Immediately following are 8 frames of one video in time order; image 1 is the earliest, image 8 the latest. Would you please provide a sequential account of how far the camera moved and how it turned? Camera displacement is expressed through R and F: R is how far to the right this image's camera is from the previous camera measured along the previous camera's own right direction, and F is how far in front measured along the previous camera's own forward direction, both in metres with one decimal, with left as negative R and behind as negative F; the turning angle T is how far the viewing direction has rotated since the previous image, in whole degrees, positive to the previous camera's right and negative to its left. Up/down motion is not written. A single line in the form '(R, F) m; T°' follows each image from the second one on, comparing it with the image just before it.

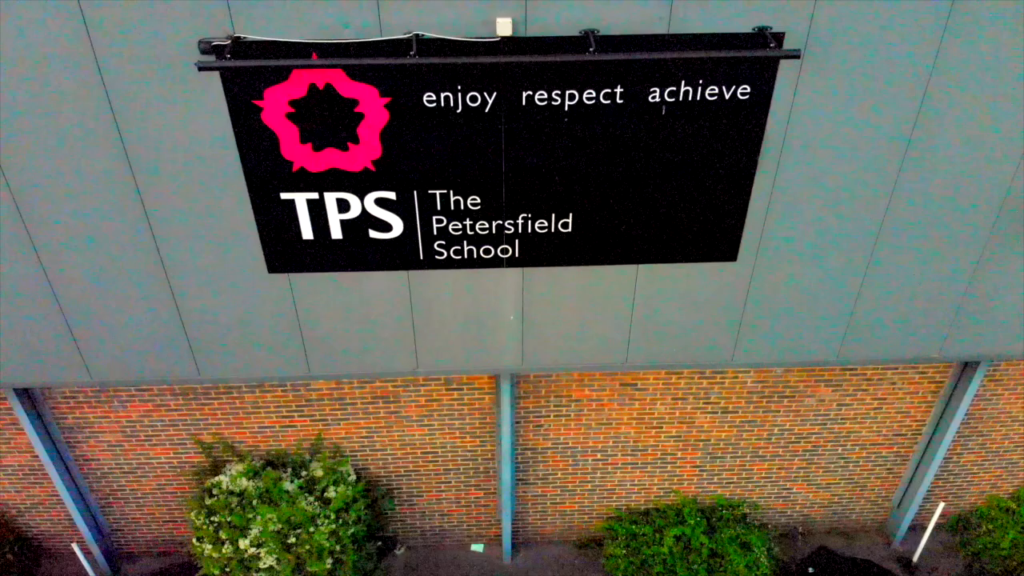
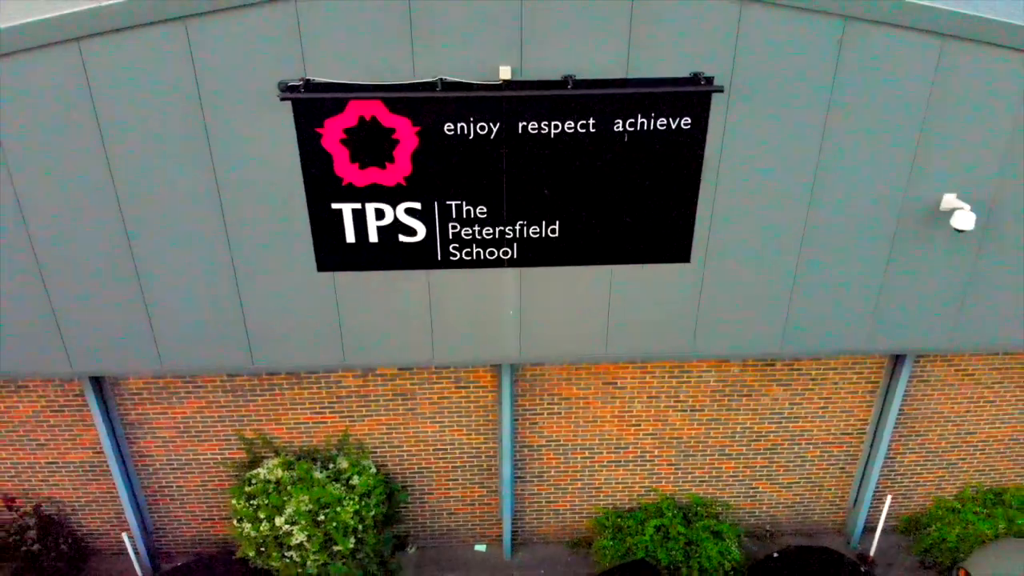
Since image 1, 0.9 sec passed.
(+0.4, -0.9) m; -3°
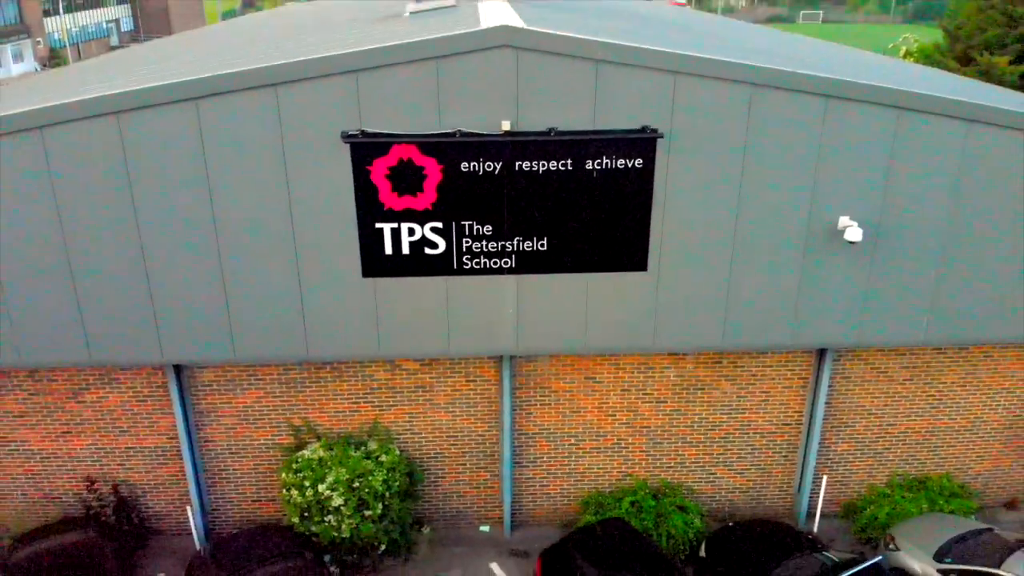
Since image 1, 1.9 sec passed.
(0.0, -1.9) m; 0°
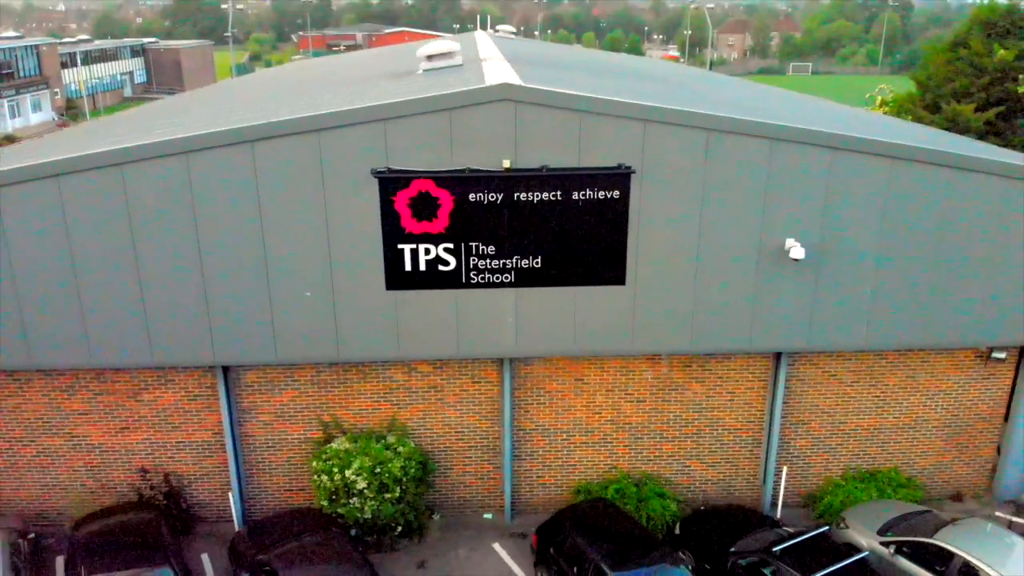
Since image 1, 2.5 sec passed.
(0.0, -1.6) m; 0°
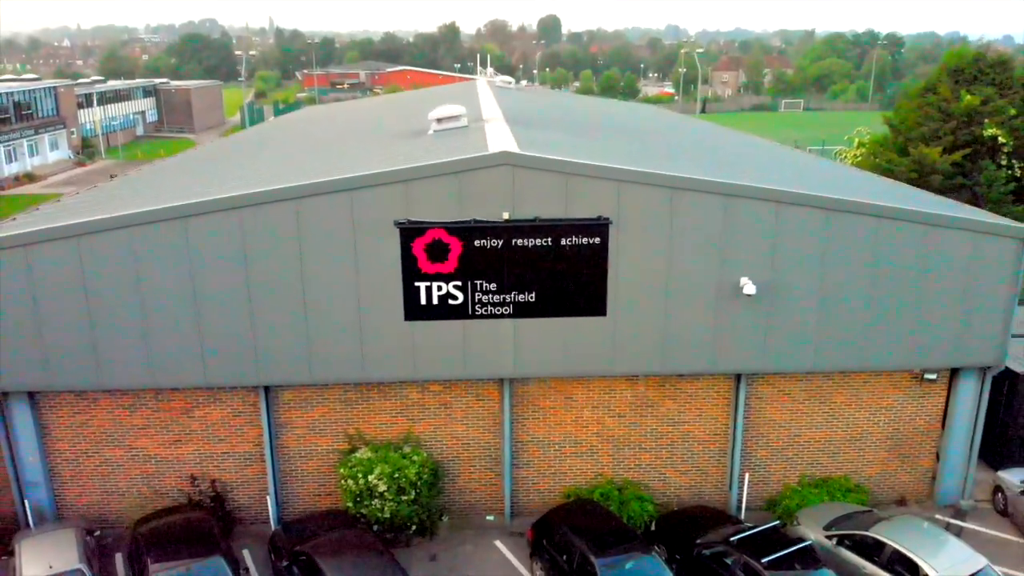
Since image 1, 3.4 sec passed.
(0.0, -1.9) m; 0°
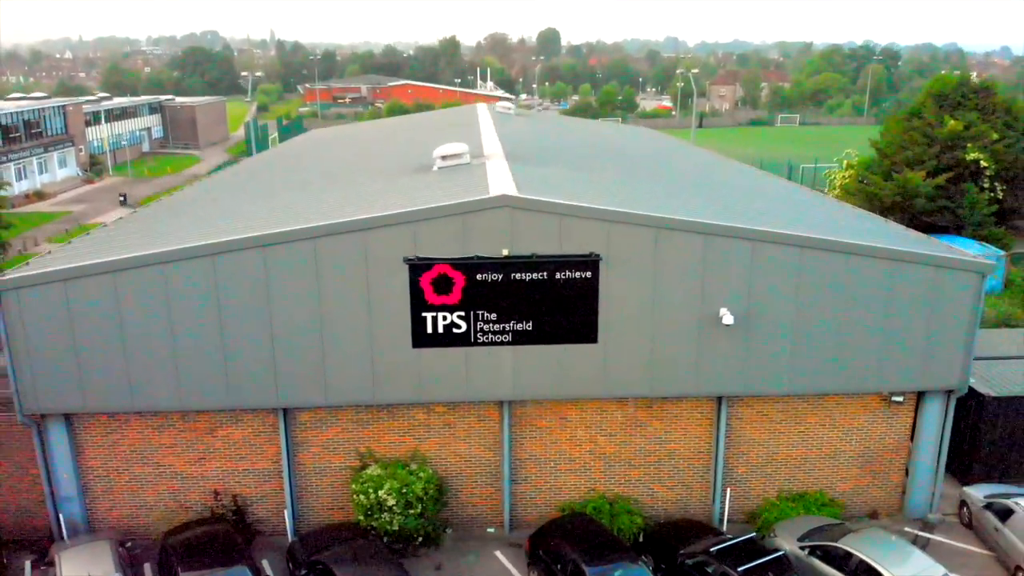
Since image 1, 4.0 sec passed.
(0.0, -1.1) m; 0°
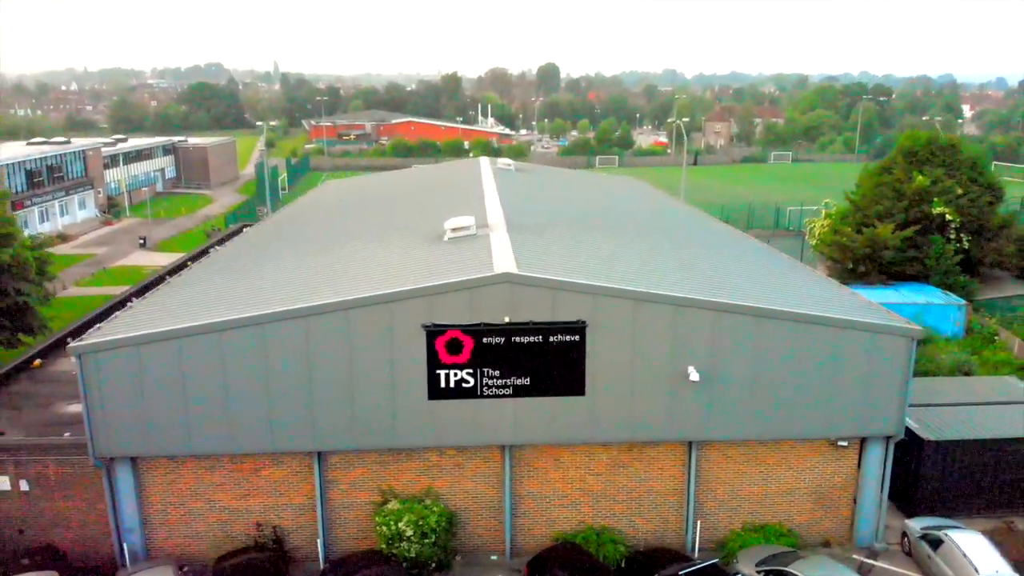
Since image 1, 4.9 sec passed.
(0.0, -2.5) m; 0°
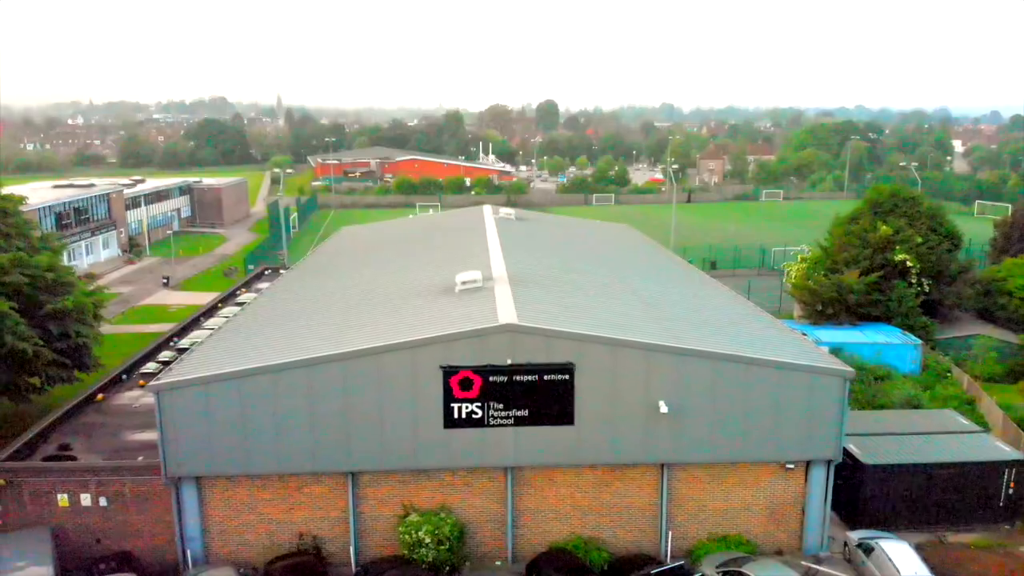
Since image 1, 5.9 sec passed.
(0.0, -3.4) m; 0°
